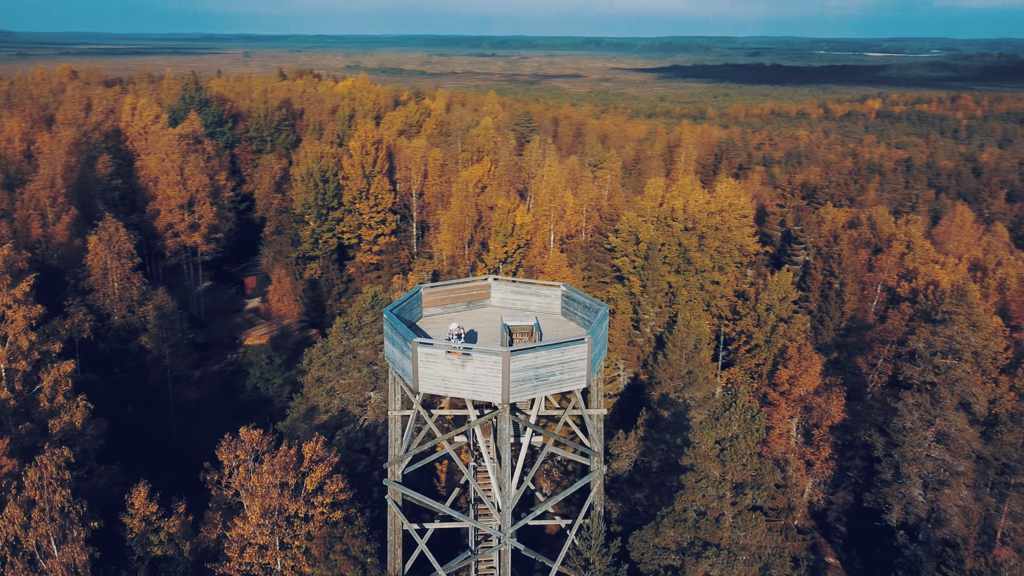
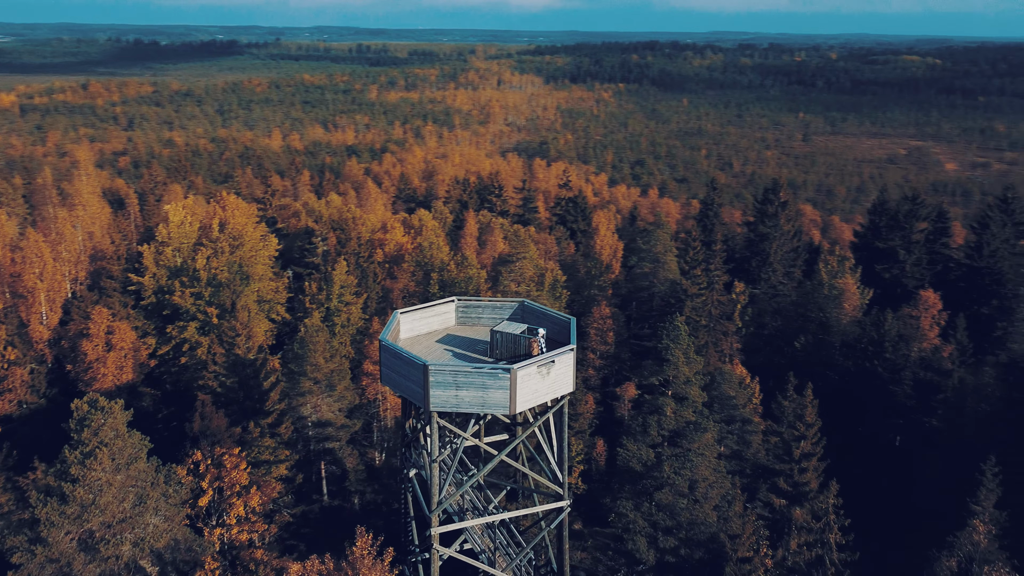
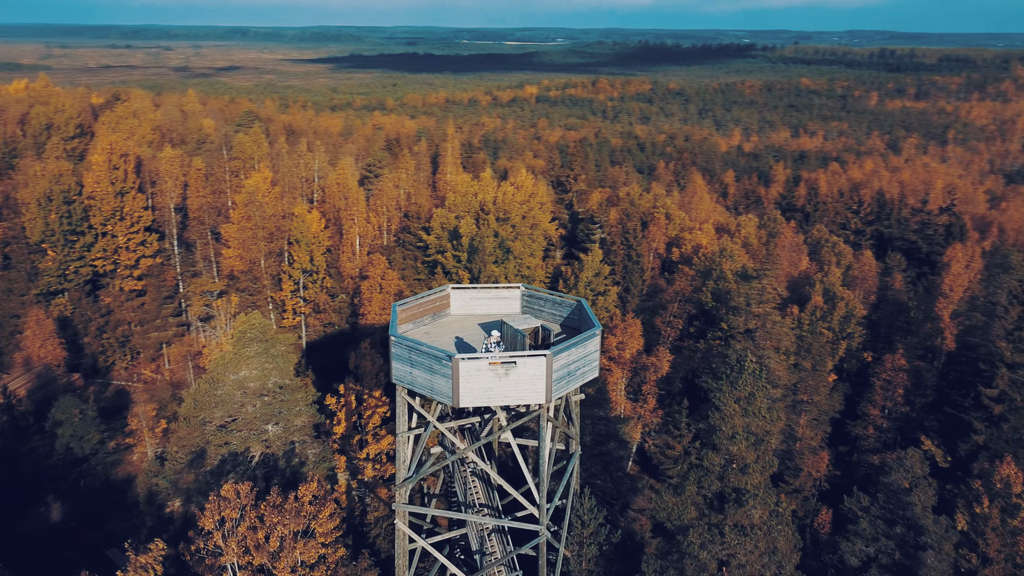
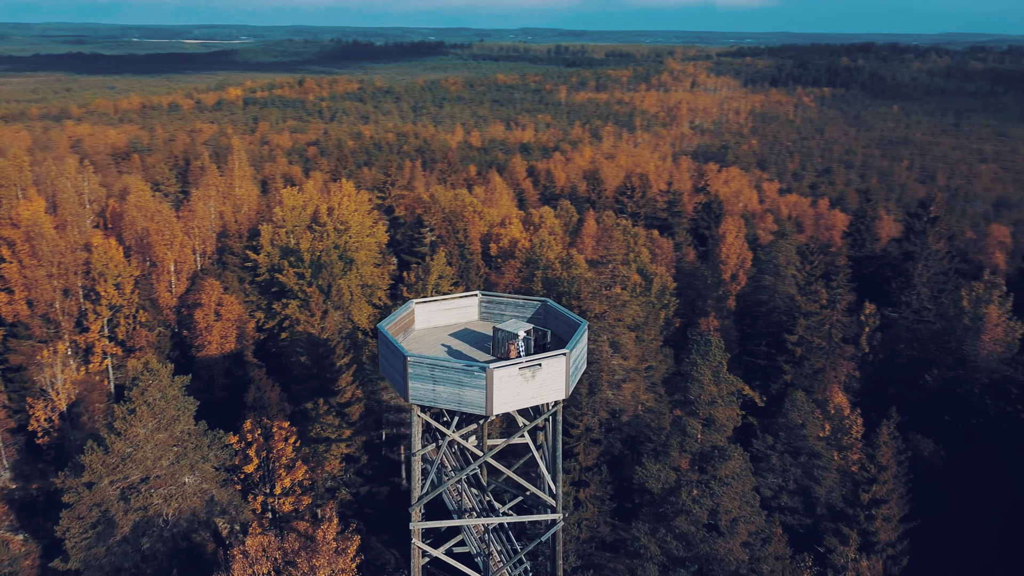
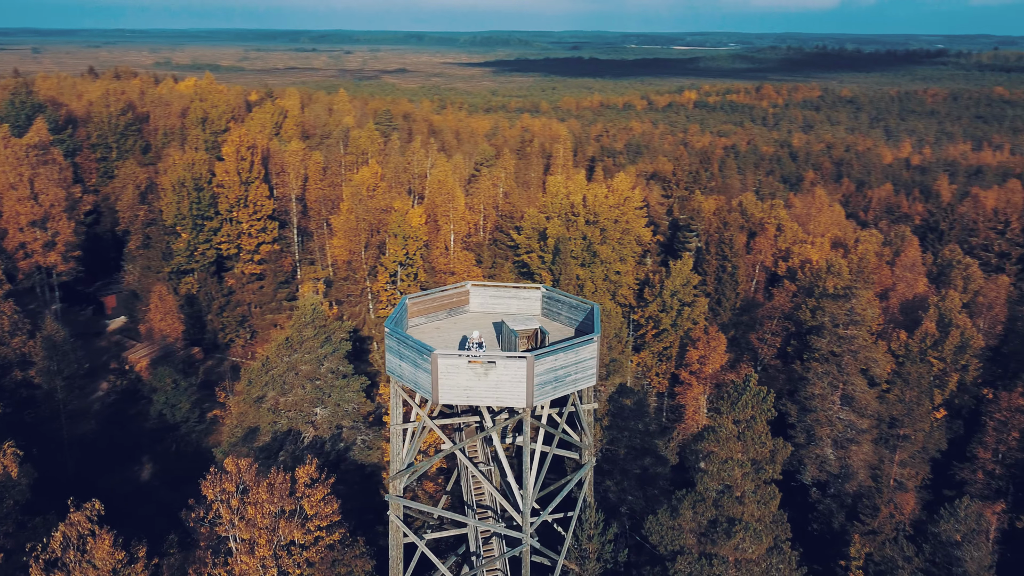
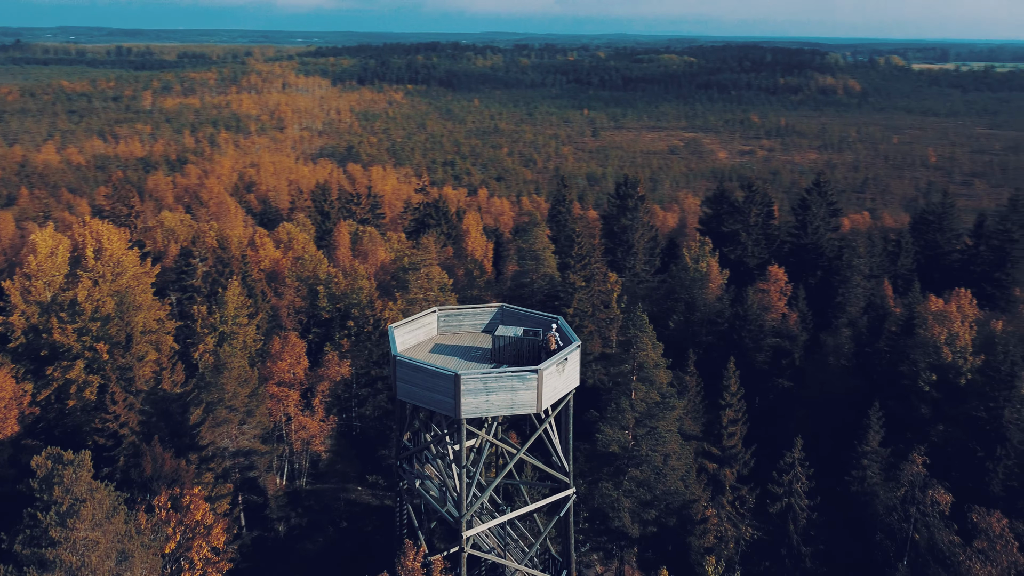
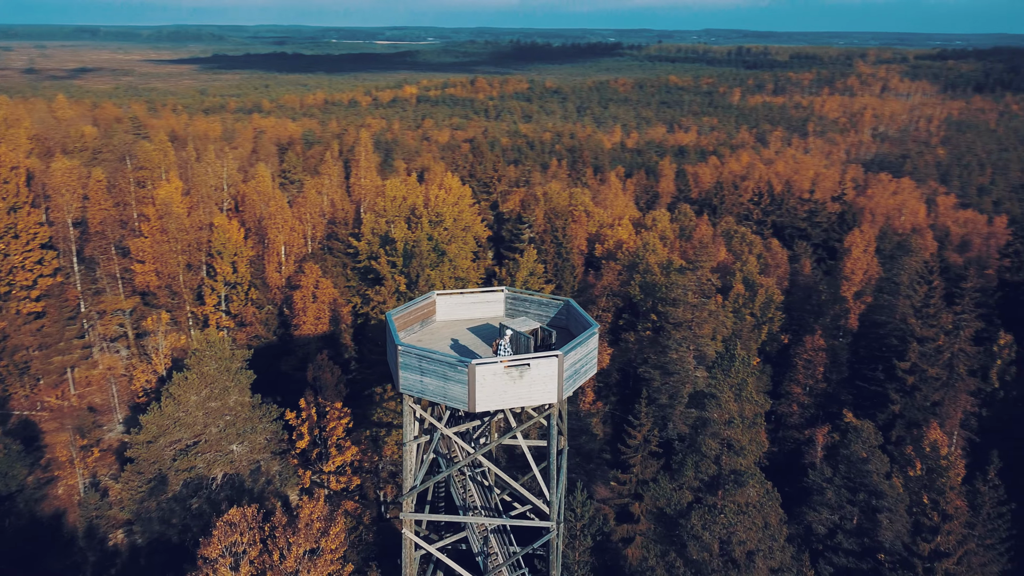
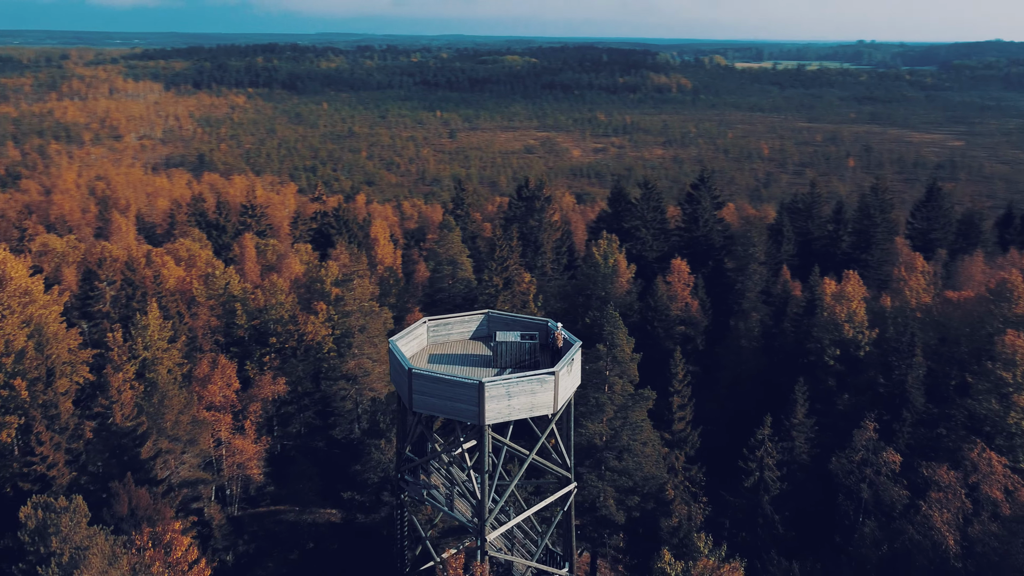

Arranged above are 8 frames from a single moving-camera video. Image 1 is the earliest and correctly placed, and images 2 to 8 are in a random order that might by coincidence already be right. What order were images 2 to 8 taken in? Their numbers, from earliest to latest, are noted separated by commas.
5, 3, 7, 4, 2, 6, 8
